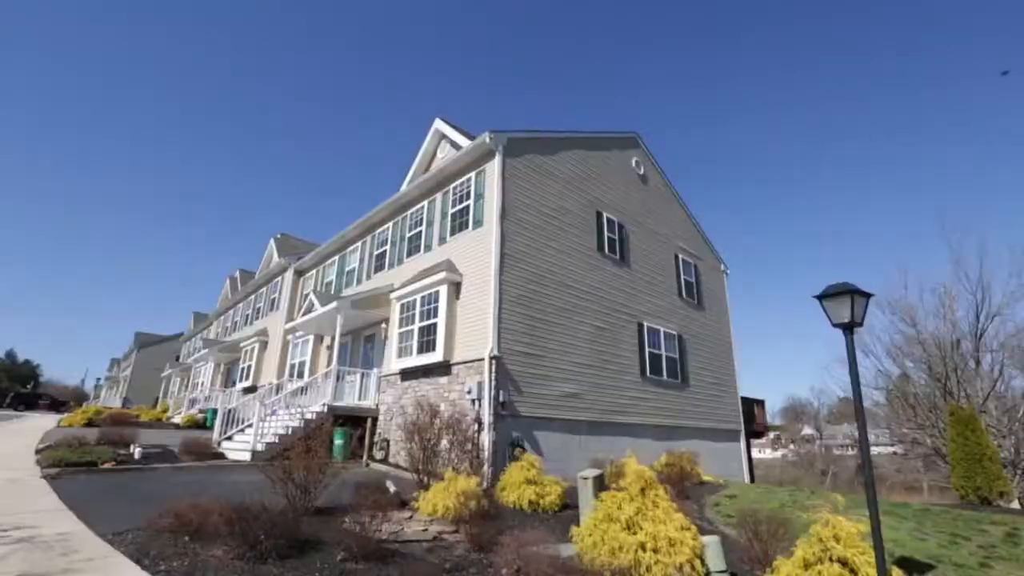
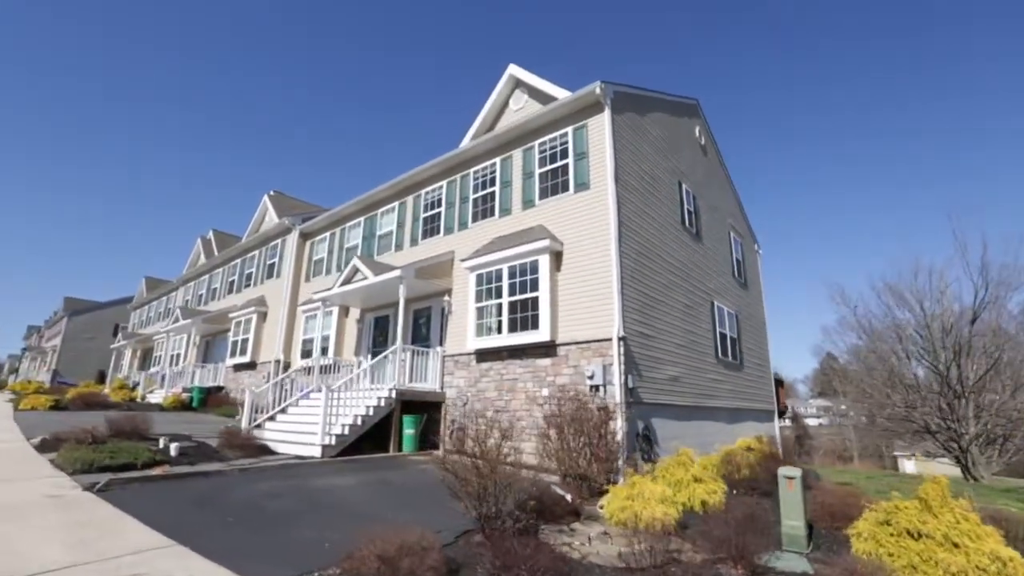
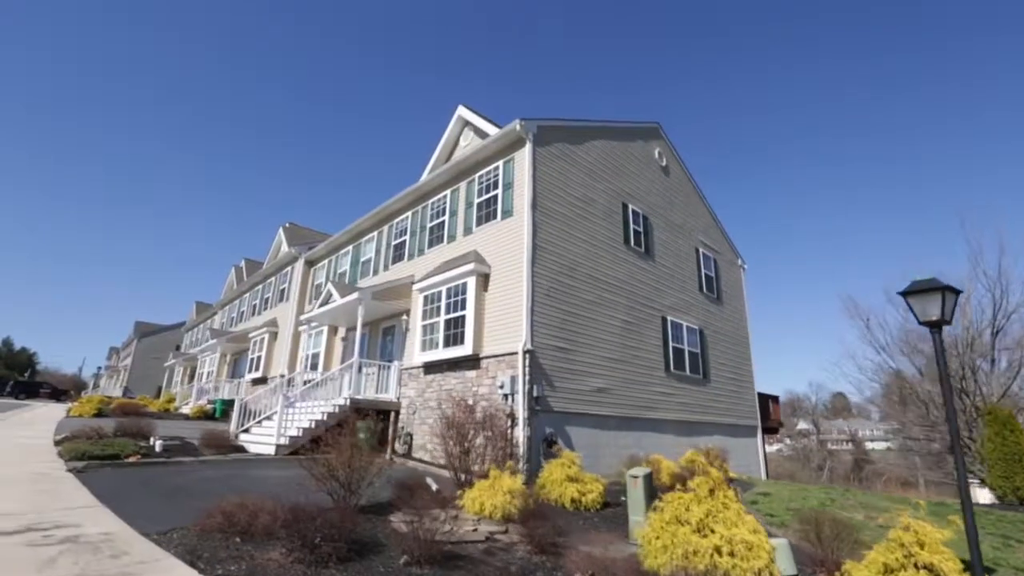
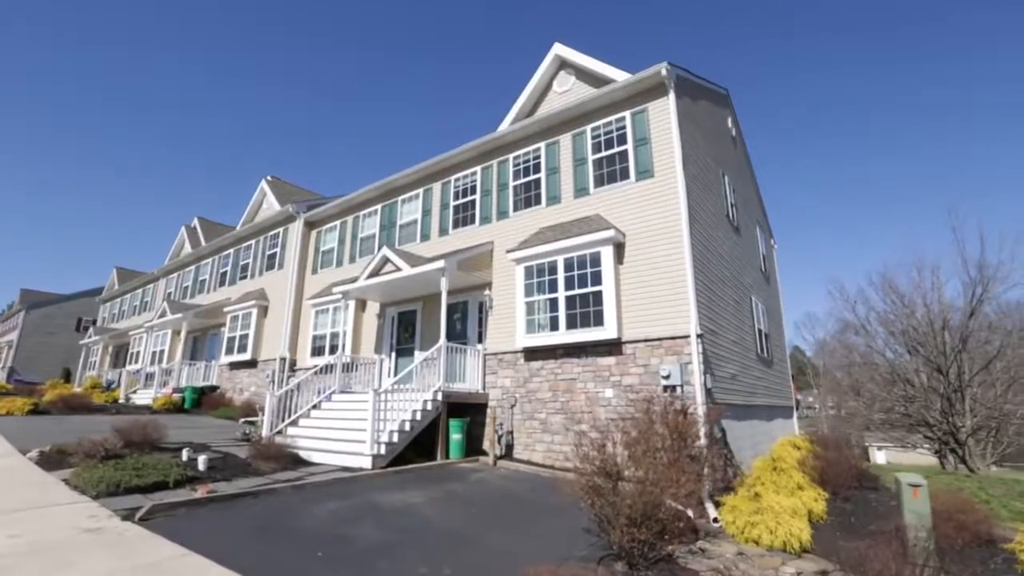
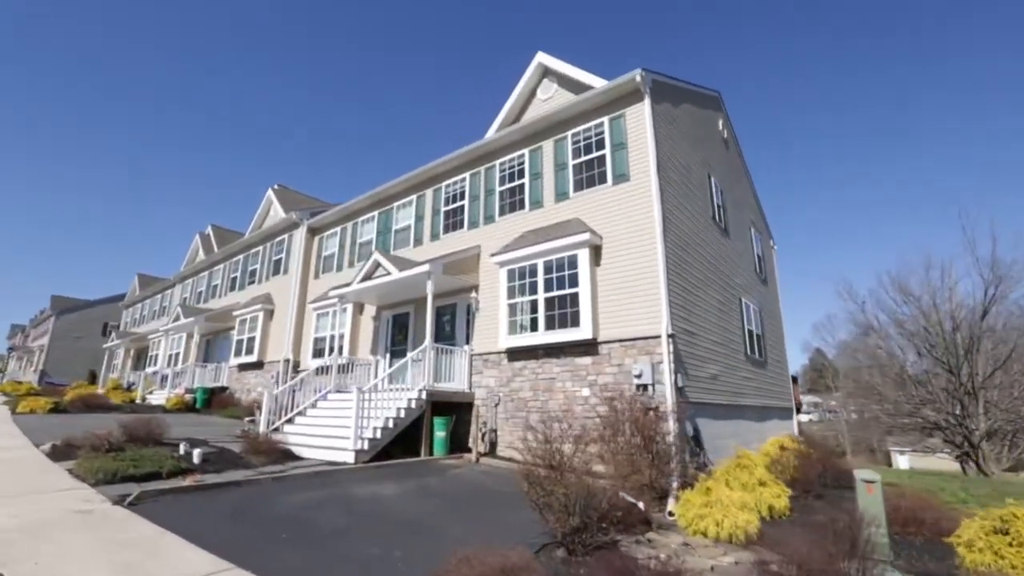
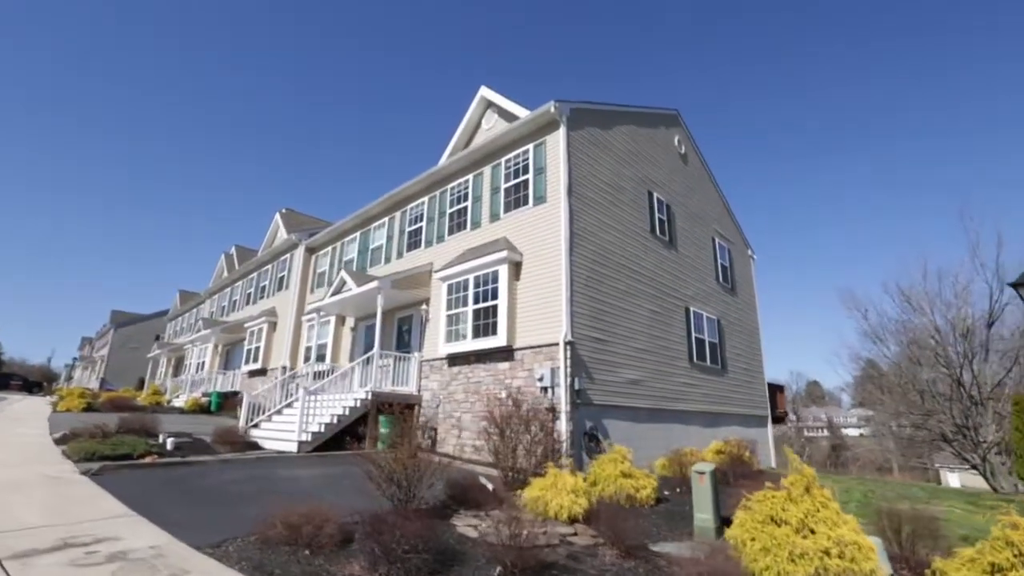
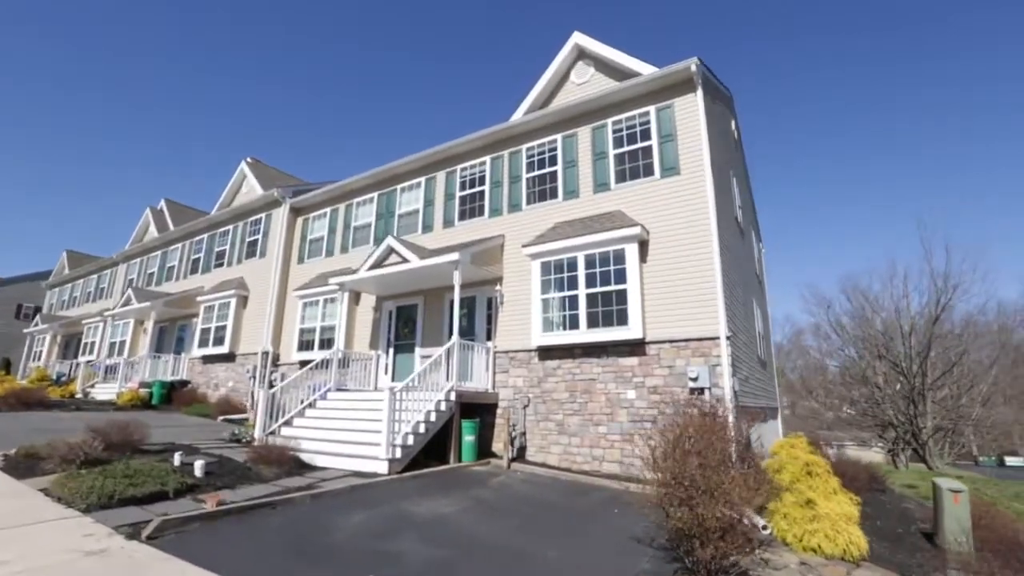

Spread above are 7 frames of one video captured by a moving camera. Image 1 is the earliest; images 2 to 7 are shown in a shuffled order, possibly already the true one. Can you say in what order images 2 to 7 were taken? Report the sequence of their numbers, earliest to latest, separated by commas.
3, 6, 2, 5, 4, 7
